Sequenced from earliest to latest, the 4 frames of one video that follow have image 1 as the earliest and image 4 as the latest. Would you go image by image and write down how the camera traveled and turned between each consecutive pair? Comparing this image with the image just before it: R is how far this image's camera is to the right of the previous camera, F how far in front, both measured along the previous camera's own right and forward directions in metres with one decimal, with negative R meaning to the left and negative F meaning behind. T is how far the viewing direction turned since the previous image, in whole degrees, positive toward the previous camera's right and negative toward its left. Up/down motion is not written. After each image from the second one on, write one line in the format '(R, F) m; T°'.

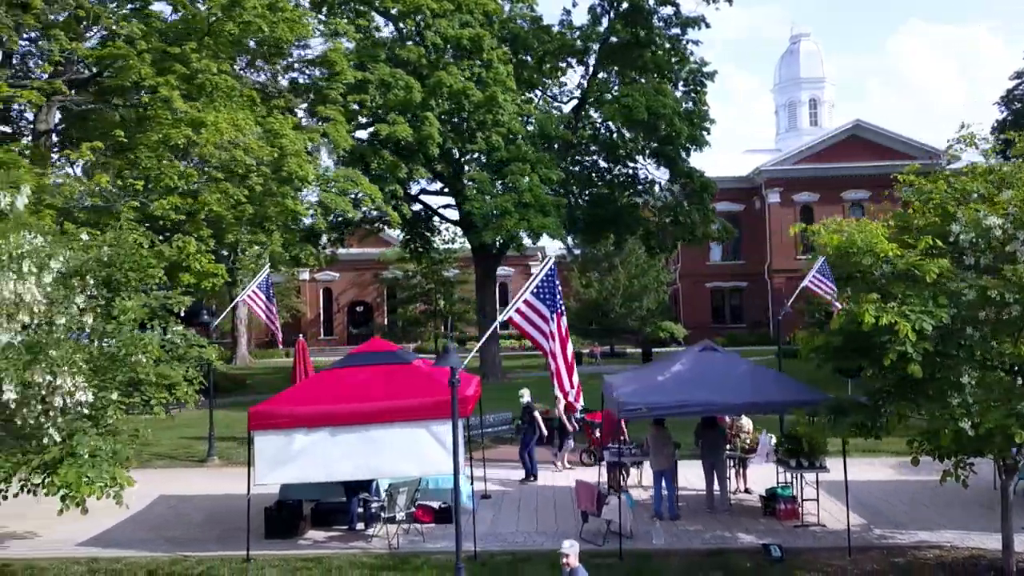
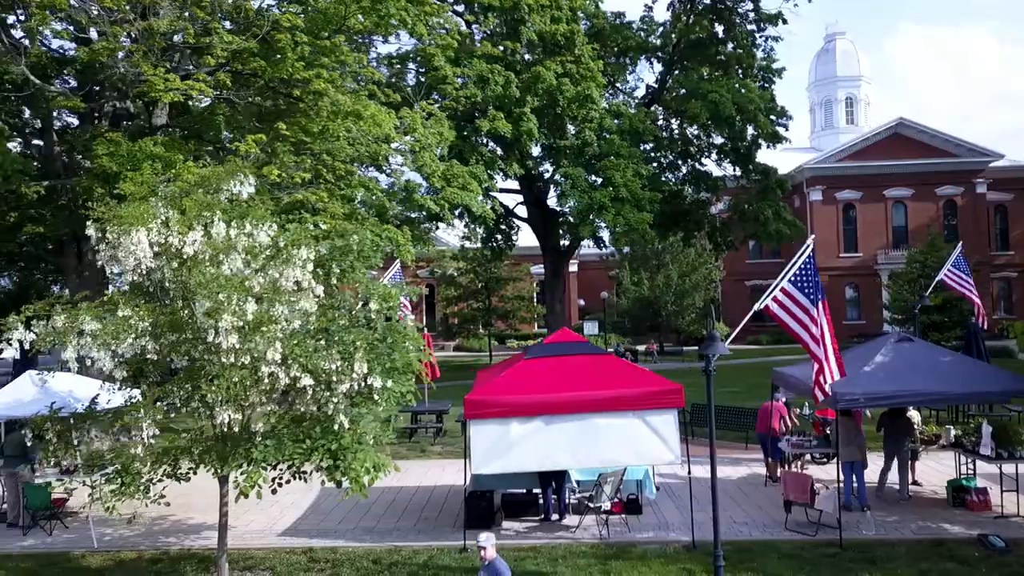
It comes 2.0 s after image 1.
(-4.3, 0.0) m; 0°
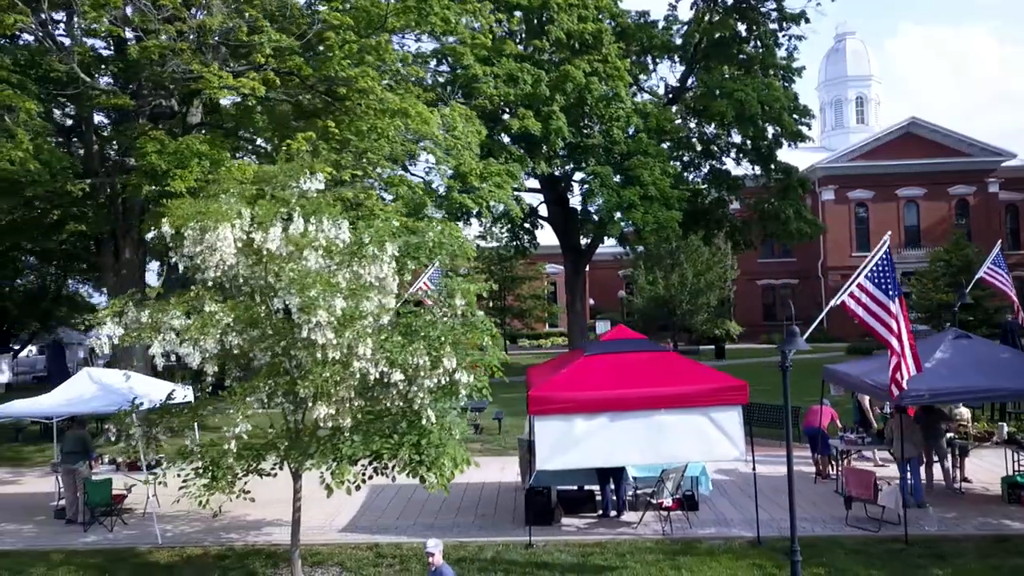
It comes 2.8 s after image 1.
(-1.3, 0.0) m; 0°
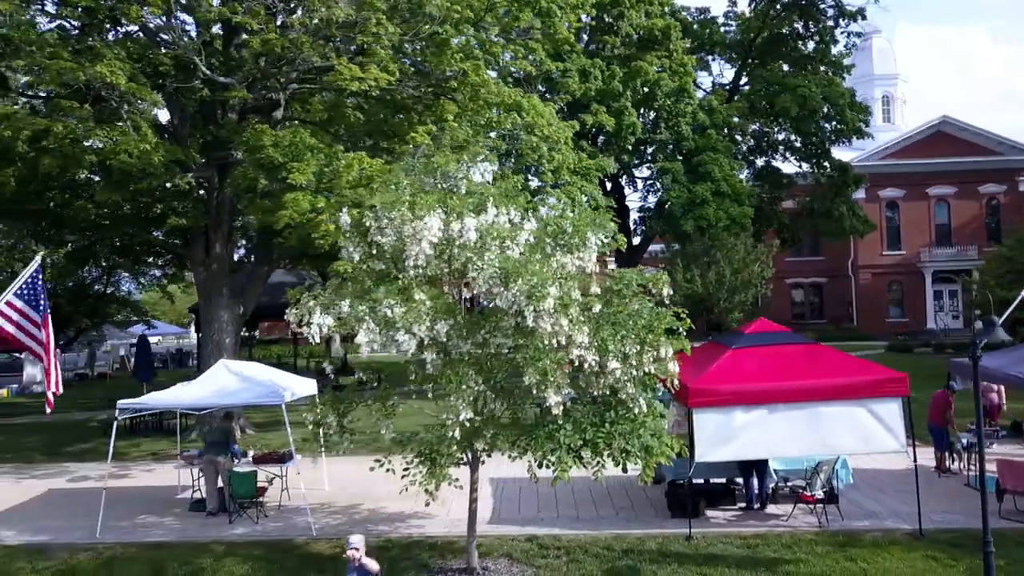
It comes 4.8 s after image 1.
(-3.2, 0.0) m; 0°
